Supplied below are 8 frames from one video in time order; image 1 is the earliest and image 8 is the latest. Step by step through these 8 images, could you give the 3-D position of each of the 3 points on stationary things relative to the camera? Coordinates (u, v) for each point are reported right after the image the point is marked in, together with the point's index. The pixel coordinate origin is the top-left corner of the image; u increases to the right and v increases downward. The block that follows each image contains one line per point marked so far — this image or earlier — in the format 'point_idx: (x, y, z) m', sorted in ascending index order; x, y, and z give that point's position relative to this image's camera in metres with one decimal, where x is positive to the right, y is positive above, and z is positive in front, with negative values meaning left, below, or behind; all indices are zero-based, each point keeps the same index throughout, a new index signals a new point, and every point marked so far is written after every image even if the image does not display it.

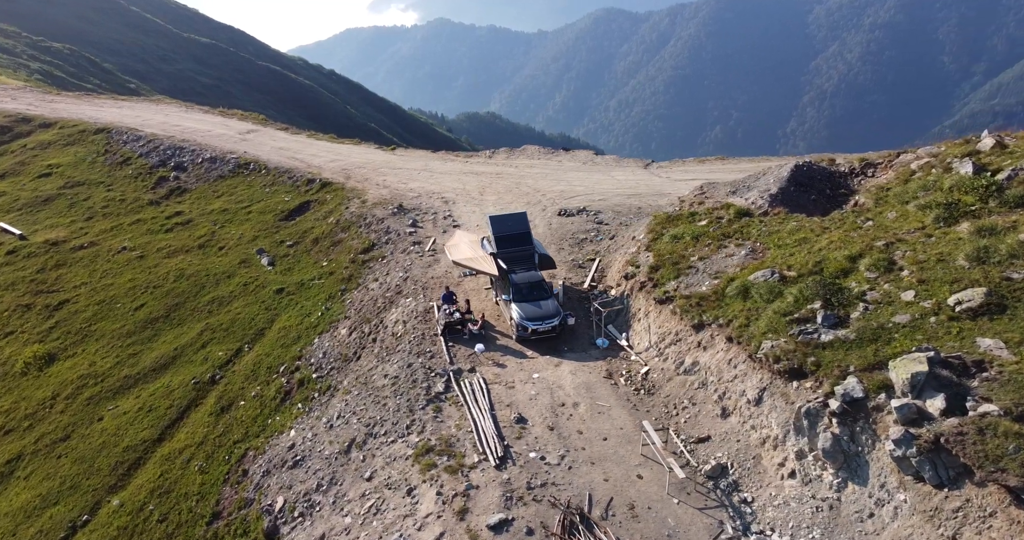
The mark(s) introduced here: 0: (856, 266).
0: (+10.0, +0.1, +19.3) m
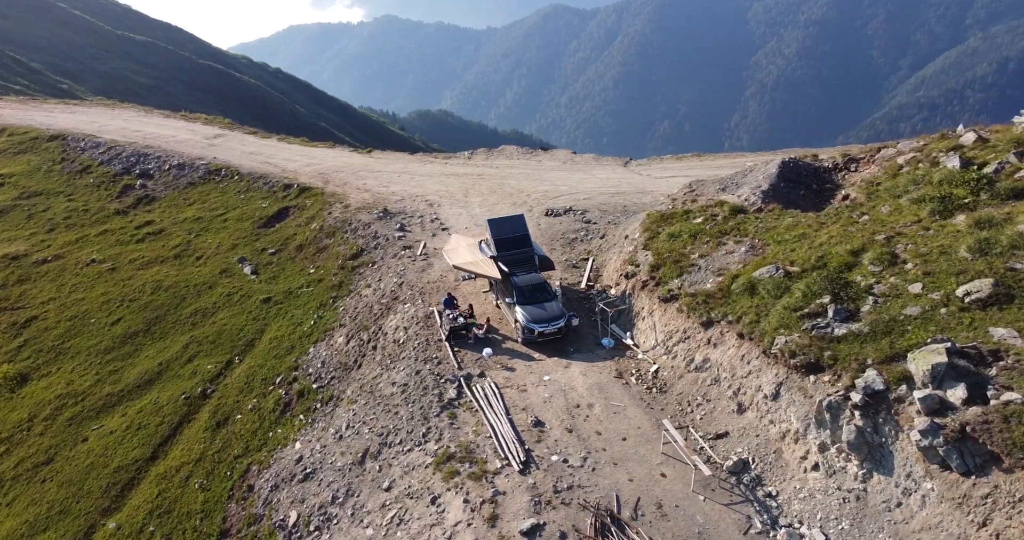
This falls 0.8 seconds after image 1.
0: (+10.4, +0.3, +19.8) m
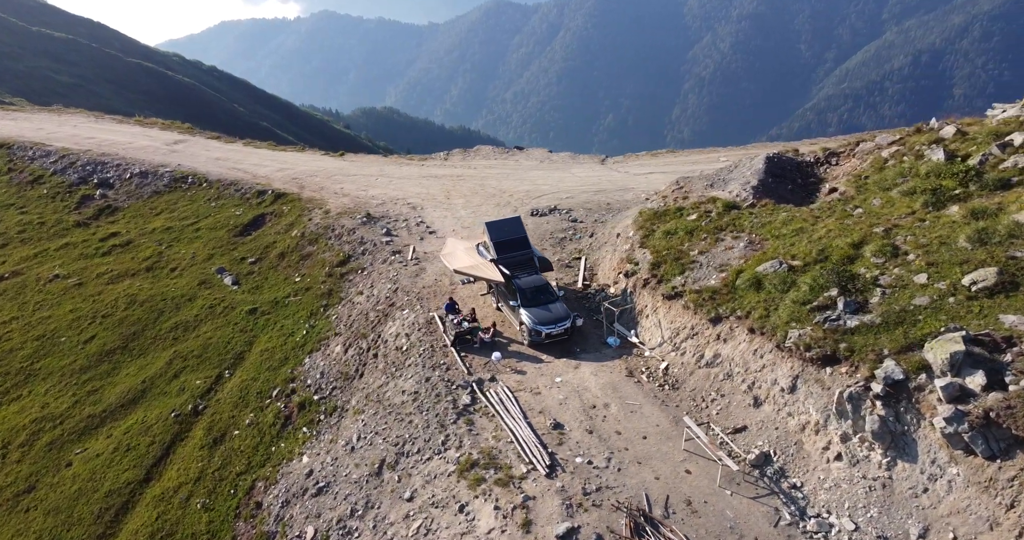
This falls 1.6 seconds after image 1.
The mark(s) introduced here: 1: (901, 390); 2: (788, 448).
0: (+10.7, +0.6, +20.4) m
1: (+9.3, -2.9, +15.8) m
2: (+7.2, -4.7, +17.4) m
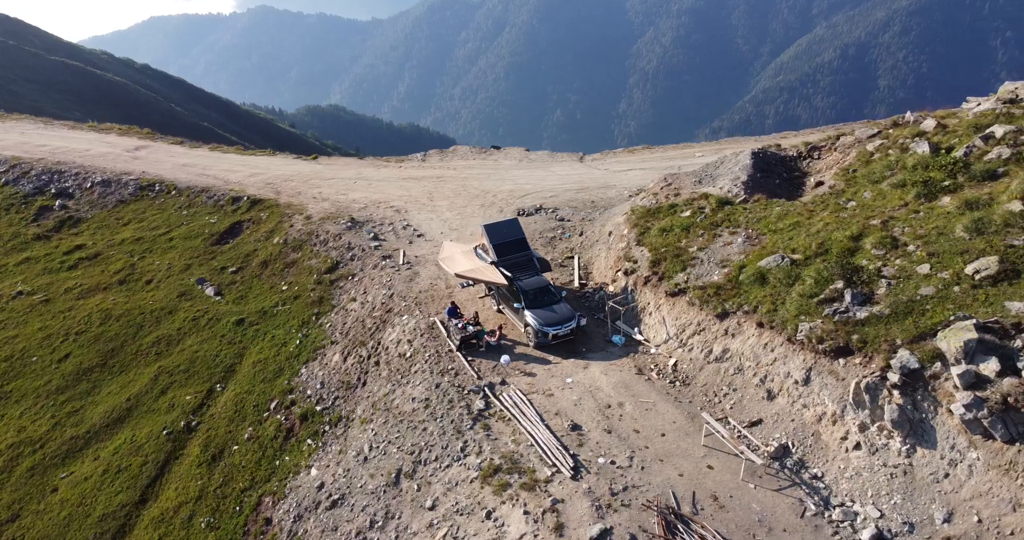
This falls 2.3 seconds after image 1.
0: (+11.0, +0.8, +20.9) m
1: (+10.0, -2.7, +16.3) m
2: (+7.9, -4.5, +17.7) m
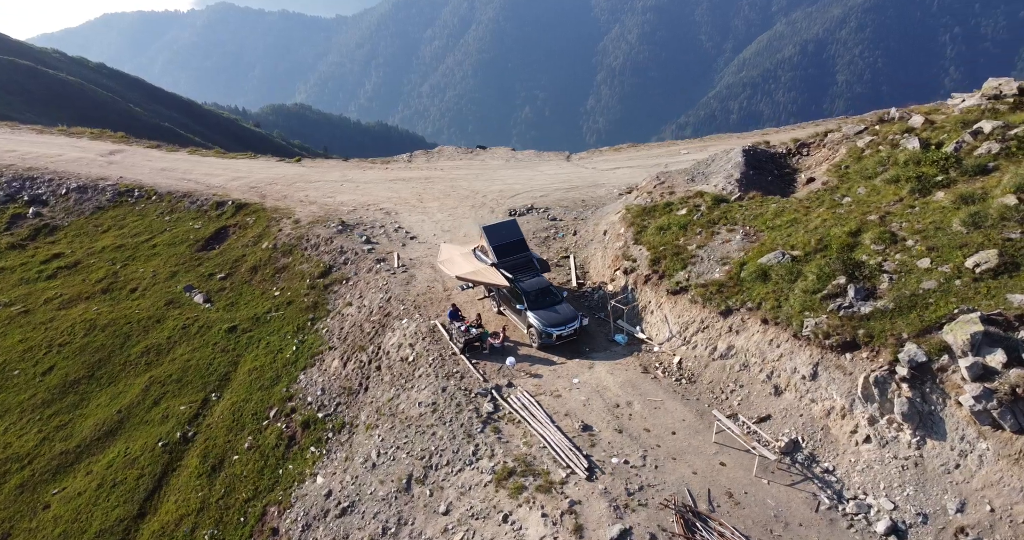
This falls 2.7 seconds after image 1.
0: (+11.2, +1.0, +21.3) m
1: (+10.3, -2.5, +16.6) m
2: (+8.2, -4.4, +18.0) m
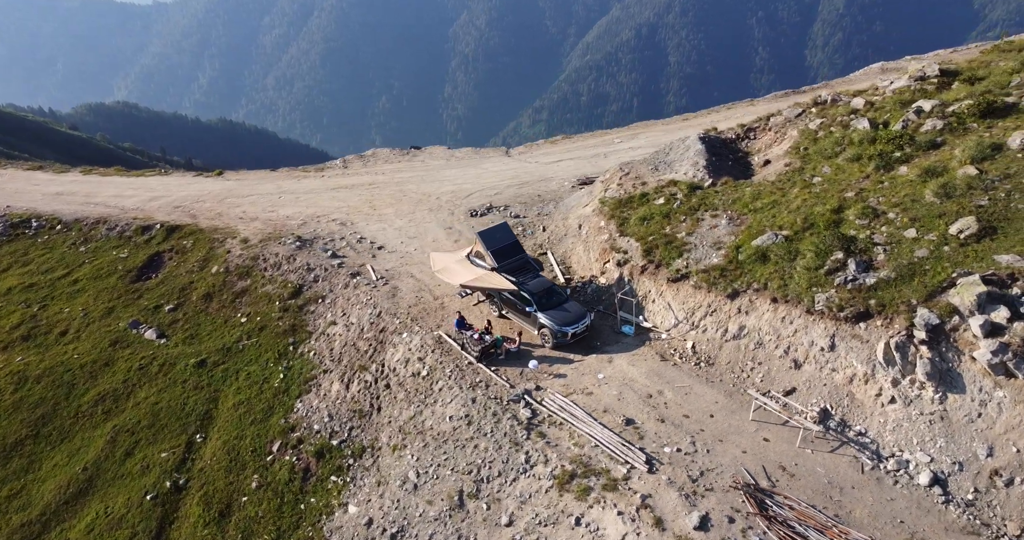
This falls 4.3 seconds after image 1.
0: (+11.5, +1.9, +23.1) m
1: (+11.8, -1.7, +18.4) m
2: (+9.7, -3.8, +19.5) m
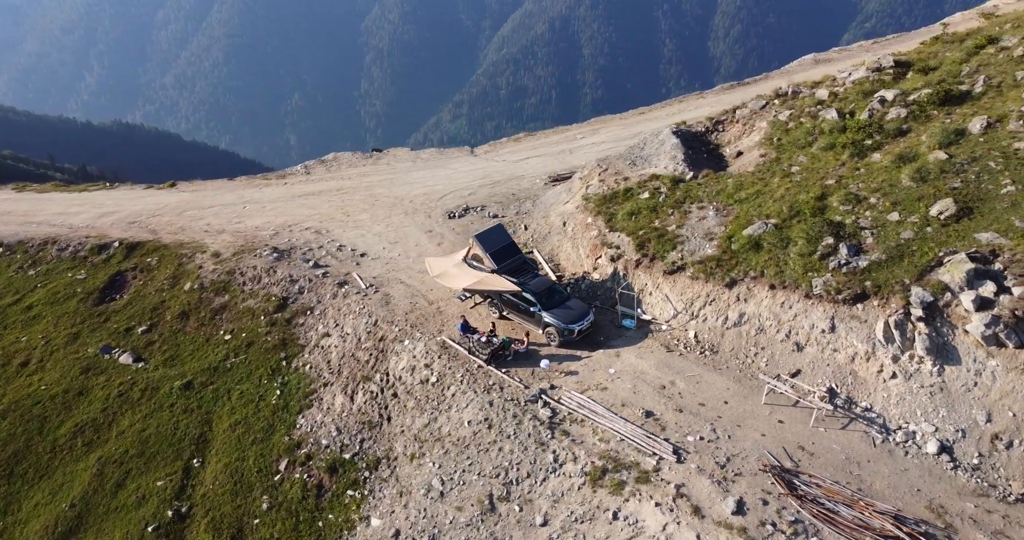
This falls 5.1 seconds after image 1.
0: (+11.6, +2.4, +24.2) m
1: (+12.5, -1.2, +19.7) m
2: (+10.4, -3.4, +20.5) m
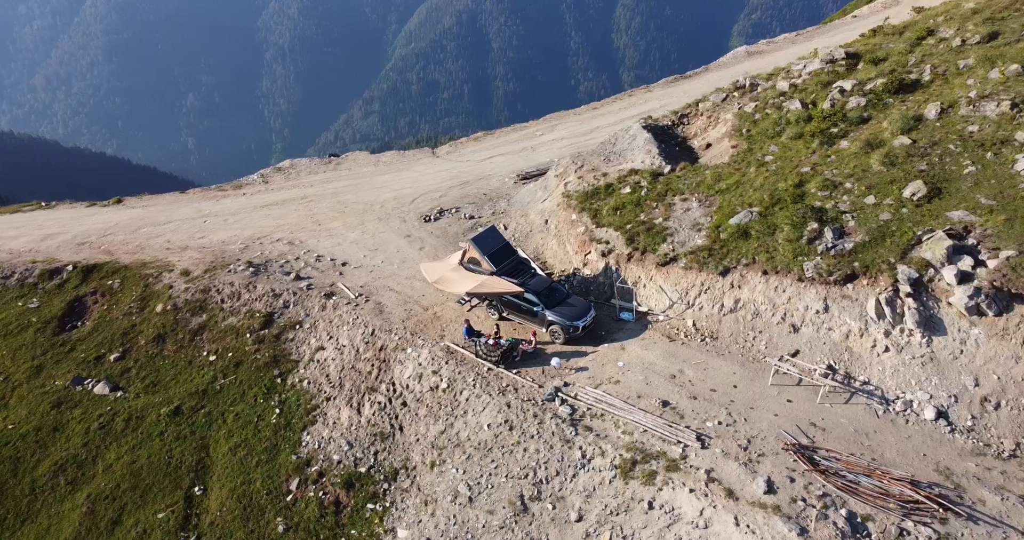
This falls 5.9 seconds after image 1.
0: (+11.4, +3.1, +25.6) m
1: (+12.9, -0.5, +21.2) m
2: (+10.9, -2.8, +21.8) m
